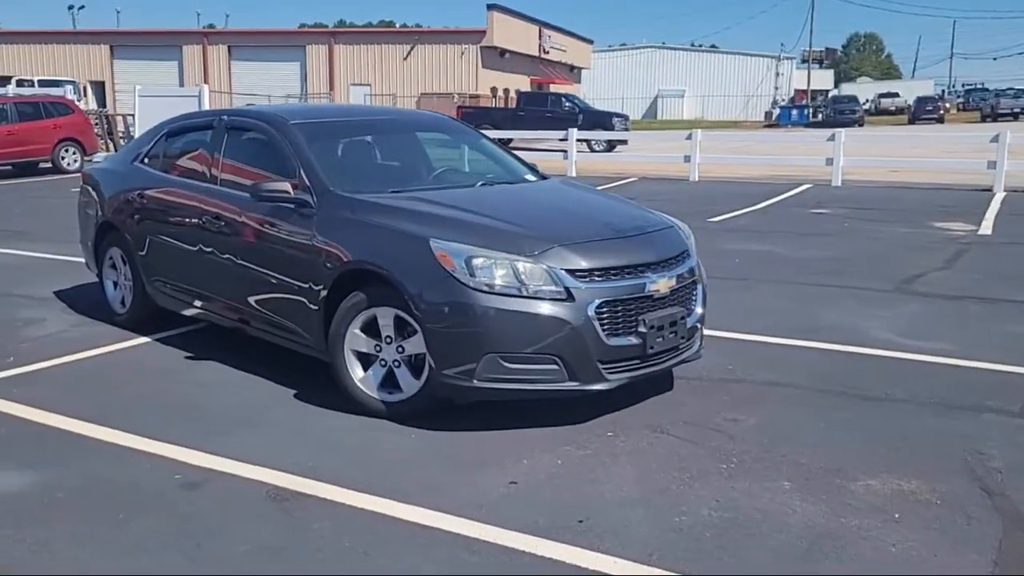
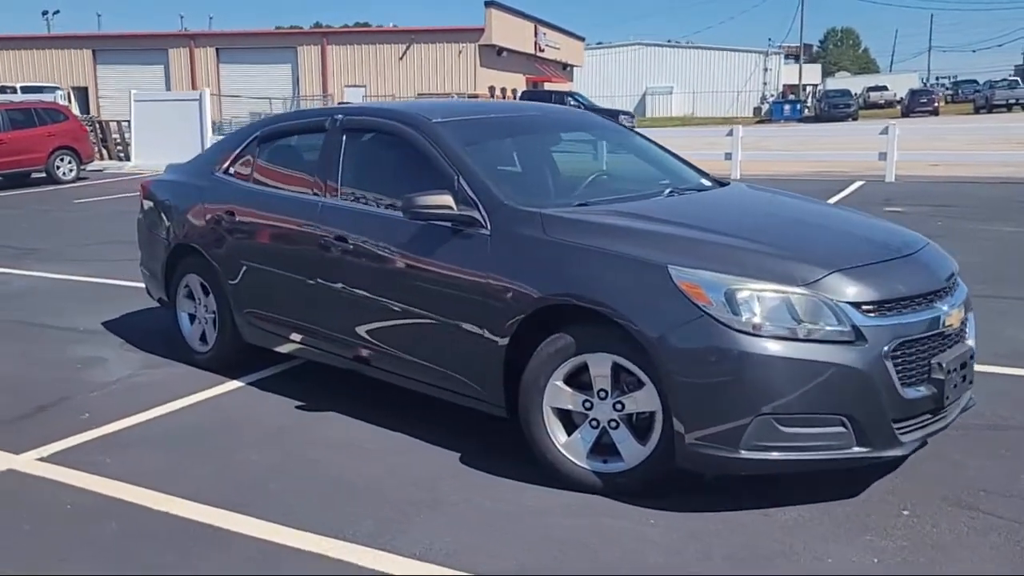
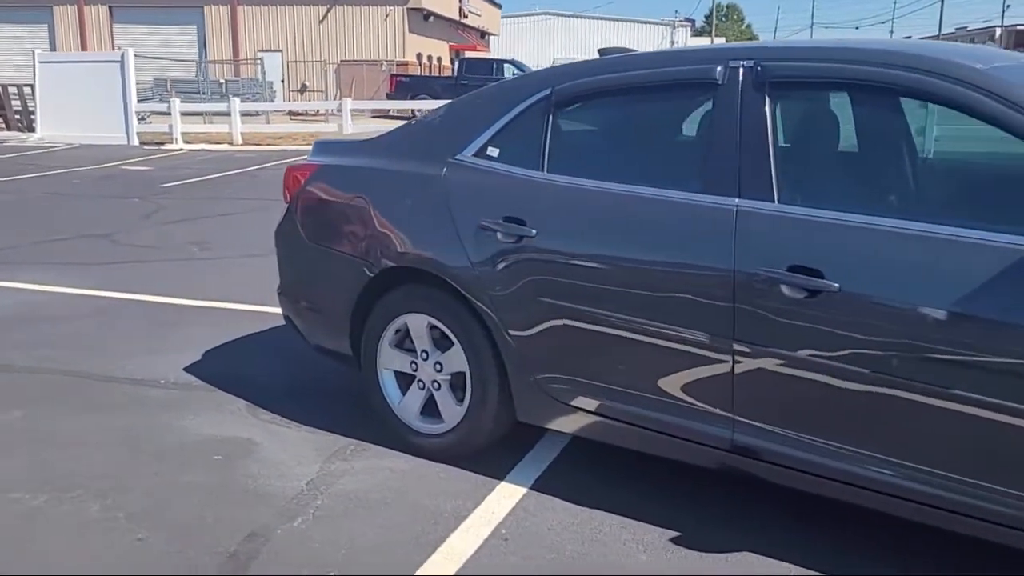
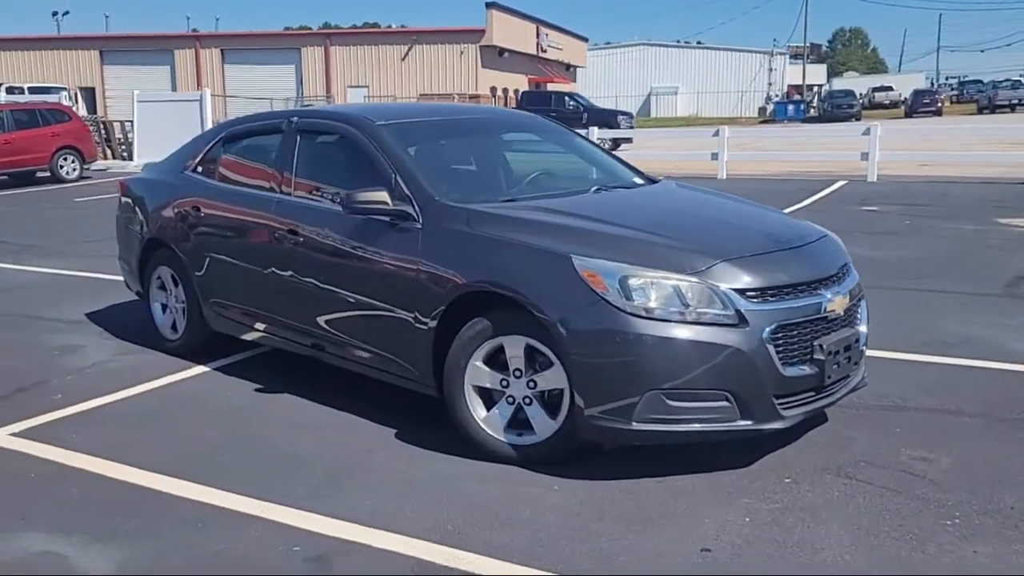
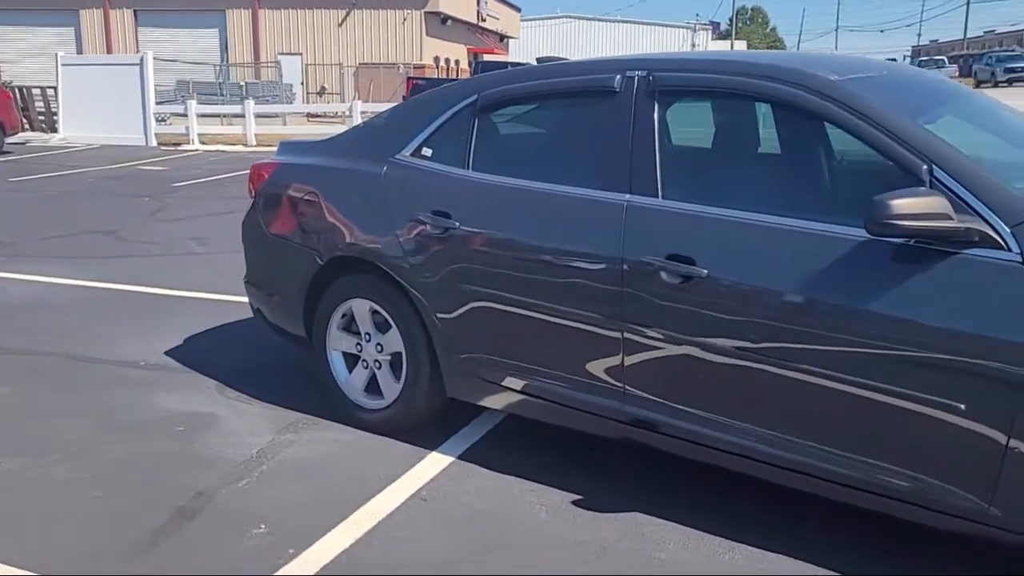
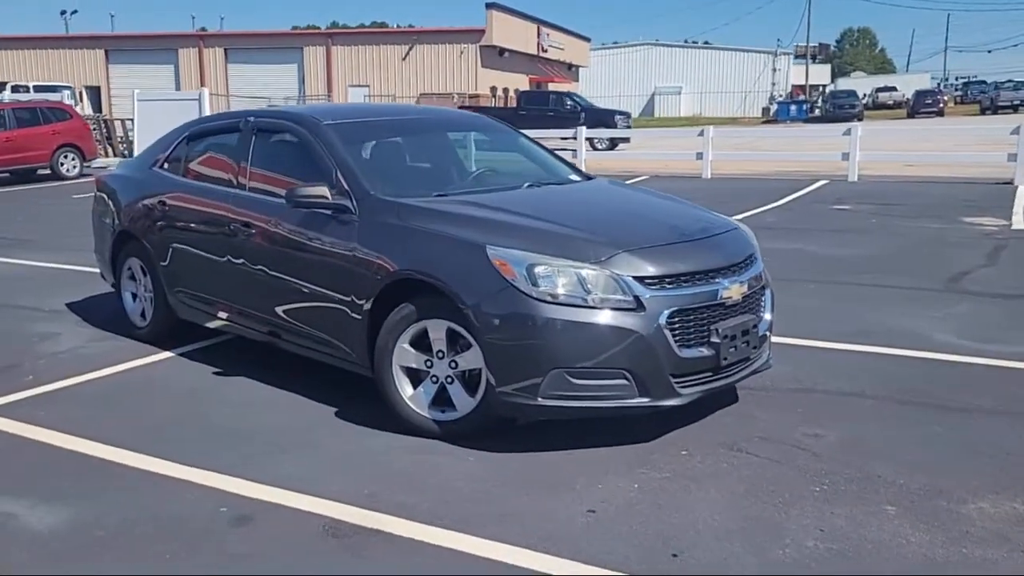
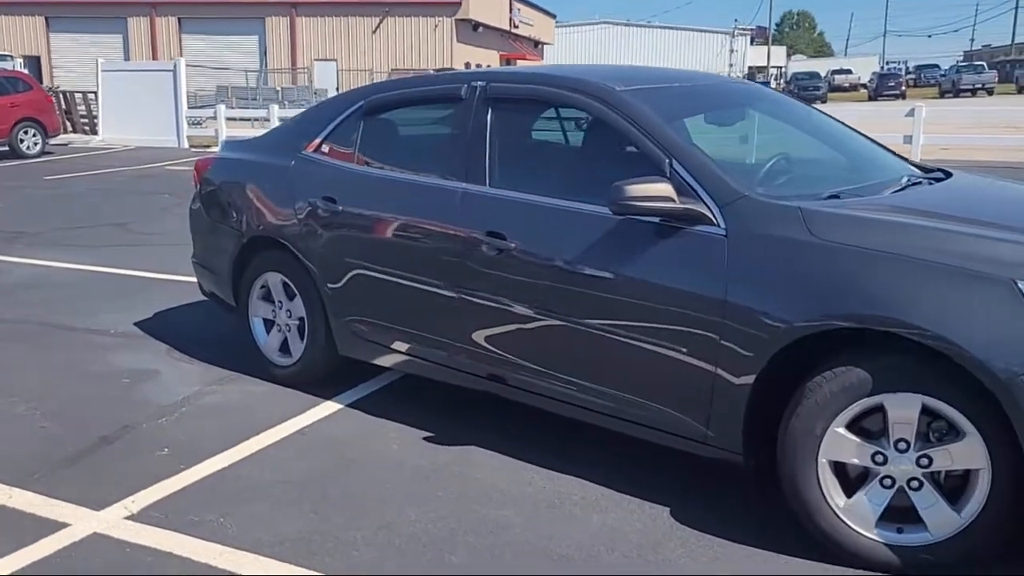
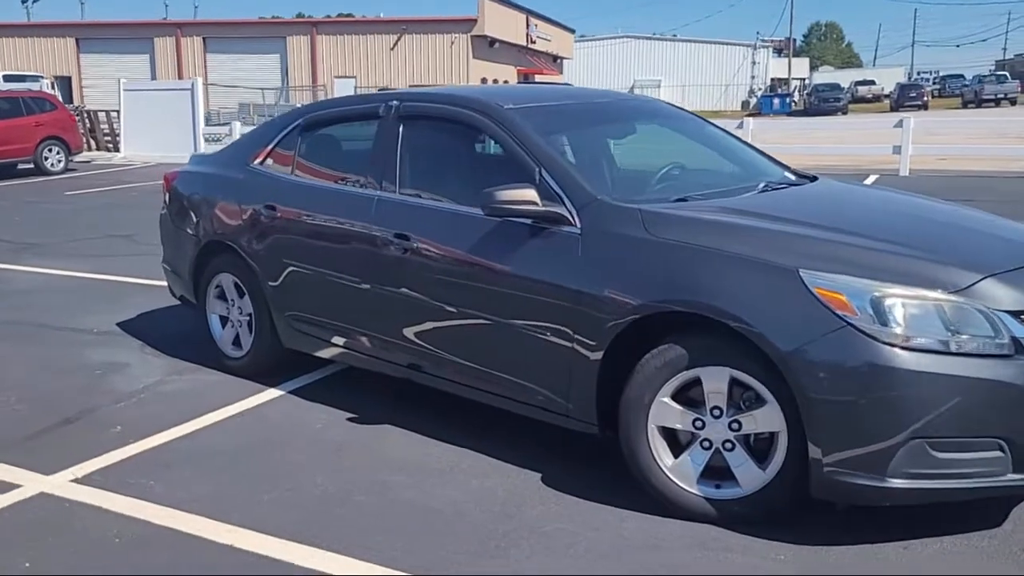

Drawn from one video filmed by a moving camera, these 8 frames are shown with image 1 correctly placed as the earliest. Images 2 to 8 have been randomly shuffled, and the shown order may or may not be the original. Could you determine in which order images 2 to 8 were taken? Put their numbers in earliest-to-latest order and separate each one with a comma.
6, 4, 2, 8, 7, 5, 3
